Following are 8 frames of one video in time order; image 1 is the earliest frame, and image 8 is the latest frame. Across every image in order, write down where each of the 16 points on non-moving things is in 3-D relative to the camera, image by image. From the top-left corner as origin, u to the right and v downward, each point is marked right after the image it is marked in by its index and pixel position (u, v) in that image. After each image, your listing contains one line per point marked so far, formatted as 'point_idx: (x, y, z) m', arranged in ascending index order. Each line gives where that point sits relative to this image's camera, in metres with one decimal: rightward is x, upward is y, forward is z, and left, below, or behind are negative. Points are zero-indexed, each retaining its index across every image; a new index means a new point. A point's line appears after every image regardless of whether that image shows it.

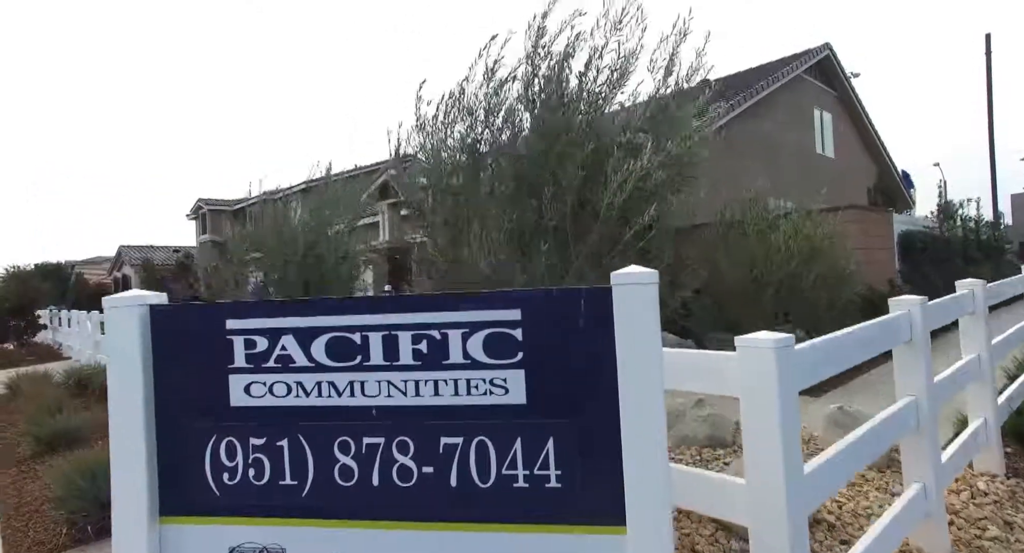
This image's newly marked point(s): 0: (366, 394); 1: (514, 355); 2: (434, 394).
0: (-0.3, -0.2, +1.2) m
1: (0.0, -0.1, +1.1) m
2: (-0.1, -0.2, +1.2) m
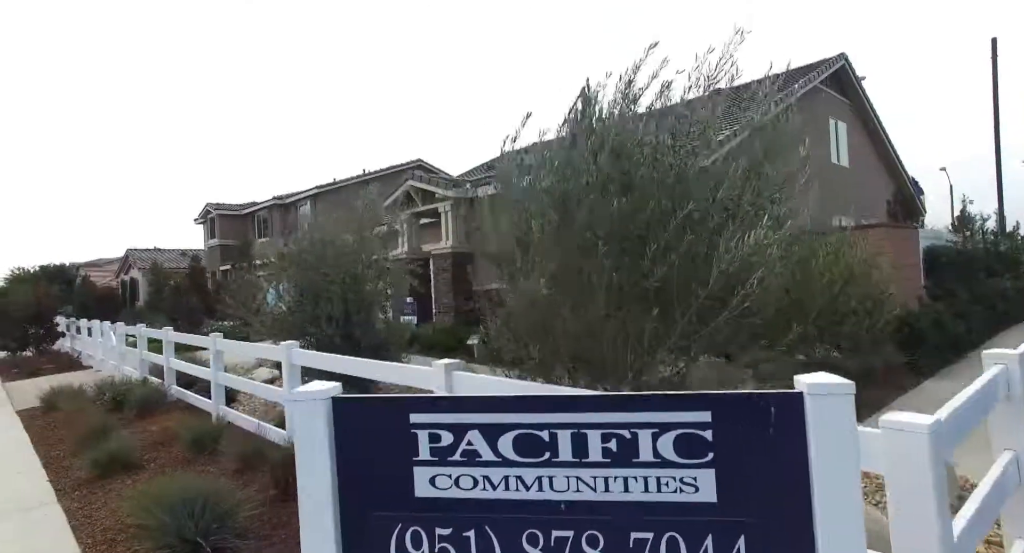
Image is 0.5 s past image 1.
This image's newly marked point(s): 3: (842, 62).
0: (+0.1, -0.4, +1.3) m
1: (+0.4, -0.3, +1.2) m
2: (+0.2, -0.4, +1.2) m
3: (+7.7, +5.1, +14.8) m
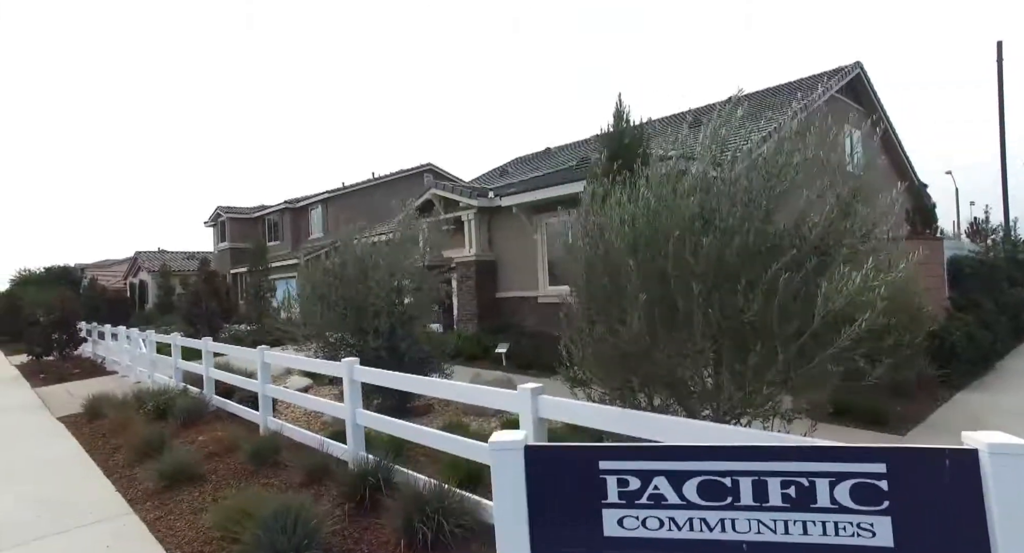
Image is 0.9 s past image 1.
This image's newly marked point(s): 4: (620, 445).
0: (+0.5, -0.6, +1.4) m
1: (+0.8, -0.5, +1.3) m
2: (+0.6, -0.6, +1.4) m
3: (+8.2, +5.0, +15.0) m
4: (+0.3, -0.4, +1.4) m
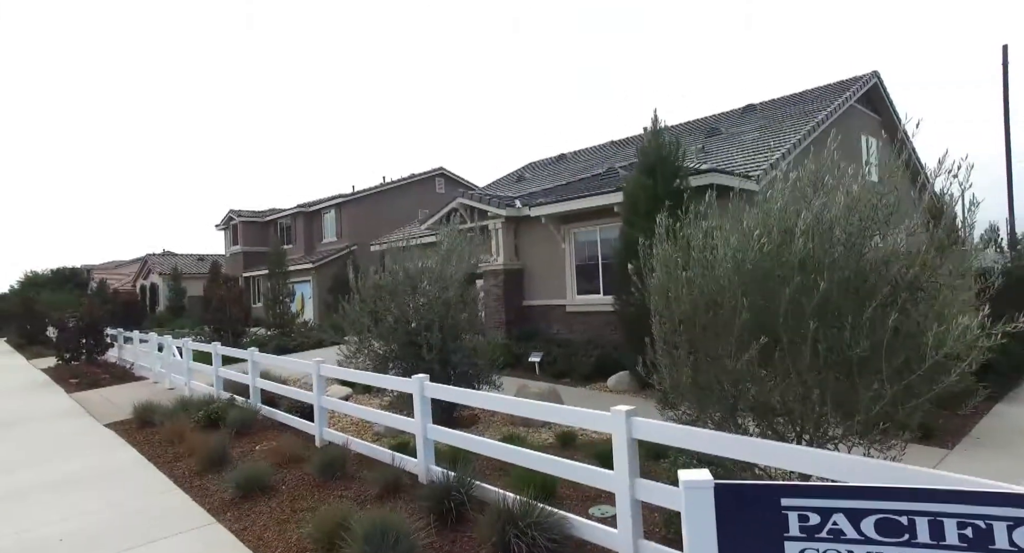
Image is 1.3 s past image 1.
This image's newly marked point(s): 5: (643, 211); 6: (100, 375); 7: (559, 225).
0: (+1.0, -0.7, +1.6) m
1: (+1.3, -0.6, +1.5) m
2: (+1.1, -0.7, +1.5) m
3: (+8.7, +4.8, +15.1) m
4: (+0.8, -0.5, +1.6) m
5: (+1.7, +0.9, +8.1) m
6: (-9.5, -2.3, +14.5) m
7: (+0.9, +0.9, +11.5) m
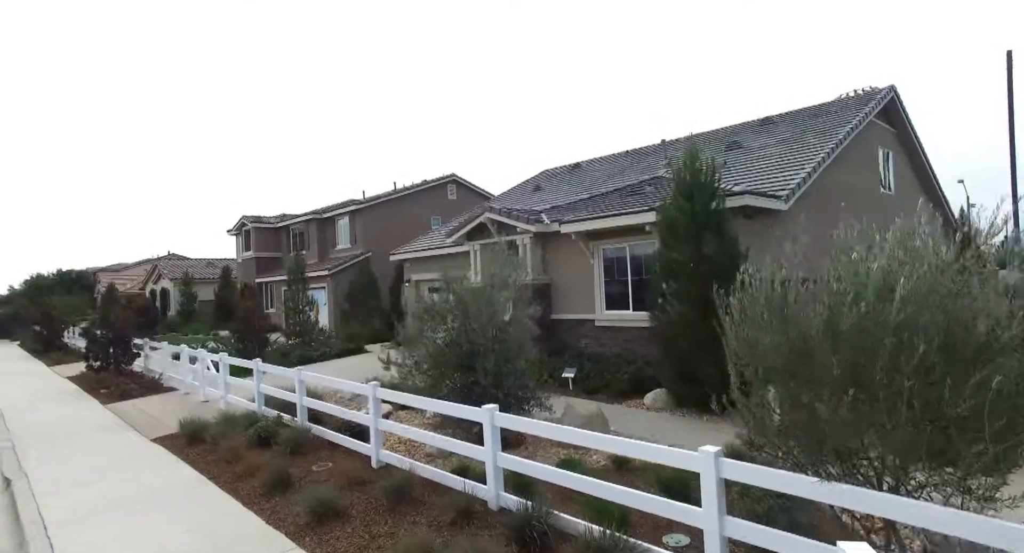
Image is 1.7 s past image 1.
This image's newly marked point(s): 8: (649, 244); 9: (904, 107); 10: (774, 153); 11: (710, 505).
0: (+1.5, -1.0, +1.8) m
1: (+1.8, -0.9, +1.7) m
2: (+1.7, -1.0, +1.8) m
3: (+9.3, +4.5, +15.3) m
4: (+1.3, -0.8, +1.8) m
5: (+2.2, +0.6, +8.3) m
6: (-9.0, -2.6, +14.8) m
7: (+1.4, +0.6, +11.7) m
8: (+2.4, +0.6, +10.9) m
9: (+9.9, +4.3, +15.8) m
10: (+5.6, +2.6, +13.3) m
11: (+1.1, -1.3, +3.6) m
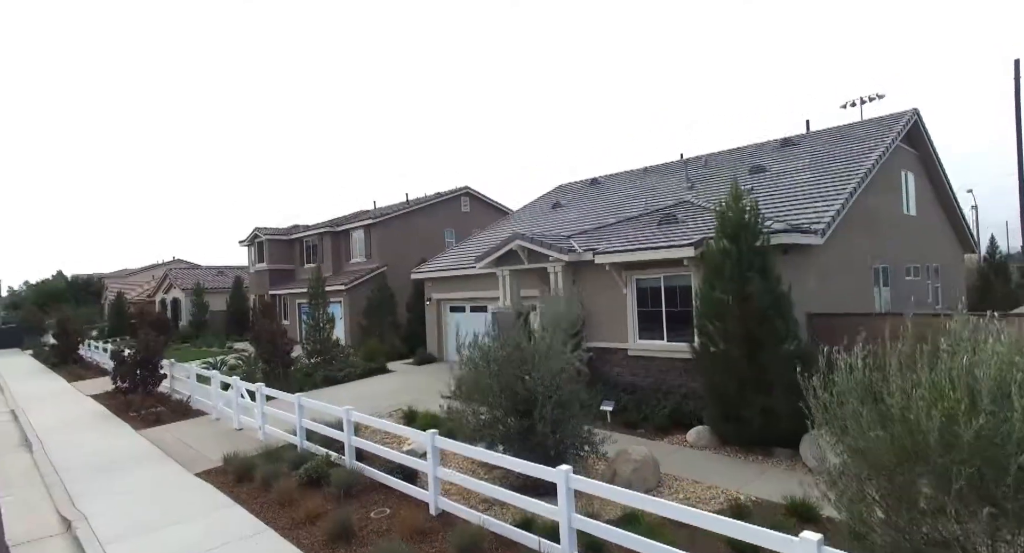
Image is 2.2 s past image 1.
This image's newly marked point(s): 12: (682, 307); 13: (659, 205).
0: (+2.2, -1.5, +1.9) m
1: (+2.4, -1.4, +1.8) m
2: (+2.3, -1.5, +1.8) m
3: (+9.9, +3.9, +15.4) m
4: (+1.9, -1.3, +1.9) m
5: (+2.9, +0.1, +8.4) m
6: (-8.3, -3.1, +14.8) m
7: (+2.0, +0.1, +11.8) m
8: (+3.0, 0.0, +11.0) m
9: (+10.5, +3.7, +15.9) m
10: (+6.2, +2.1, +13.4) m
11: (+1.7, -1.8, +3.6) m
12: (+3.0, -0.5, +11.1) m
13: (+3.6, +1.7, +15.4) m
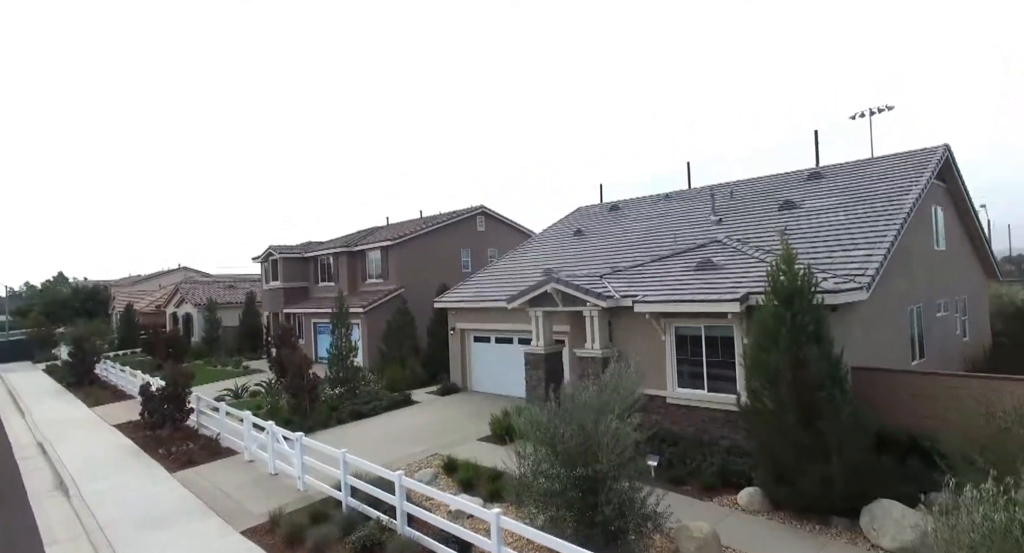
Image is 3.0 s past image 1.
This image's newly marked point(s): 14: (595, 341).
0: (+2.8, -2.4, +1.8) m
1: (+3.1, -2.3, +1.8) m
2: (+3.0, -2.3, +1.8) m
3: (+10.6, +3.0, +15.4) m
4: (+2.6, -2.2, +1.9) m
5: (+3.6, -0.8, +8.4) m
6: (-7.6, -4.0, +14.8) m
7: (+2.8, -0.8, +11.8) m
8: (+3.7, -0.9, +11.0) m
9: (+11.3, +2.8, +15.9) m
10: (+6.9, +1.2, +13.4) m
11: (+2.4, -2.7, +3.6) m
12: (+3.7, -1.4, +11.0) m
13: (+4.3, +0.8, +15.3) m
14: (+1.7, -1.4, +12.7) m
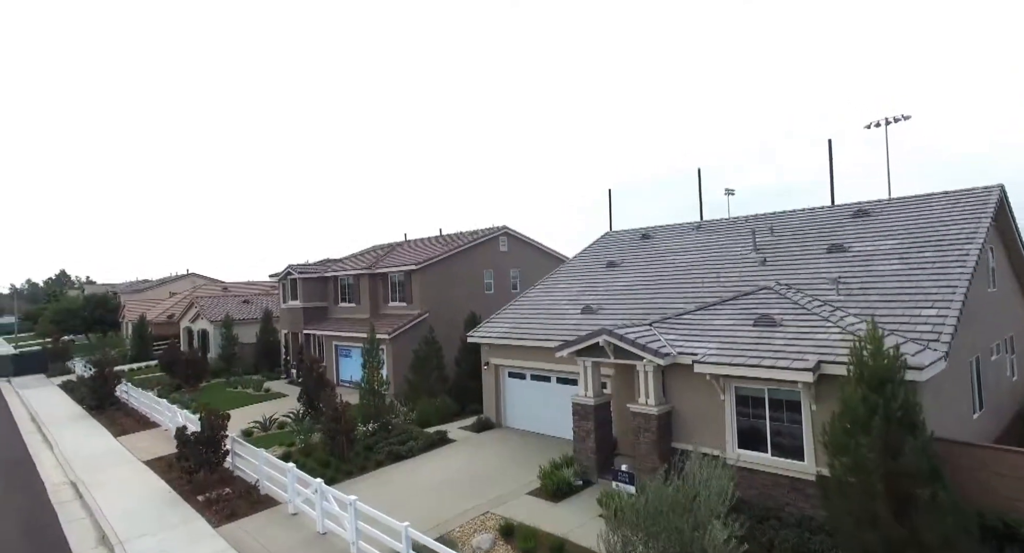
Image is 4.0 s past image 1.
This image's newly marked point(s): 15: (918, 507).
0: (+3.8, -3.4, +1.5) m
1: (+4.1, -3.3, +1.5) m
2: (+4.0, -3.4, +1.5) m
3: (+11.7, +2.0, +15.1) m
4: (+3.6, -3.2, +1.6) m
5: (+4.6, -1.9, +8.1) m
6: (-6.6, -5.1, +14.6) m
7: (+3.8, -1.8, +11.5) m
8: (+4.7, -1.9, +10.7) m
9: (+12.3, +1.8, +15.5) m
10: (+8.0, +0.1, +13.1) m
11: (+3.4, -3.7, +3.3) m
12: (+4.7, -2.5, +10.7) m
13: (+5.4, -0.2, +15.0) m
14: (+2.7, -2.4, +12.5) m
15: (+5.0, -2.8, +7.7) m
